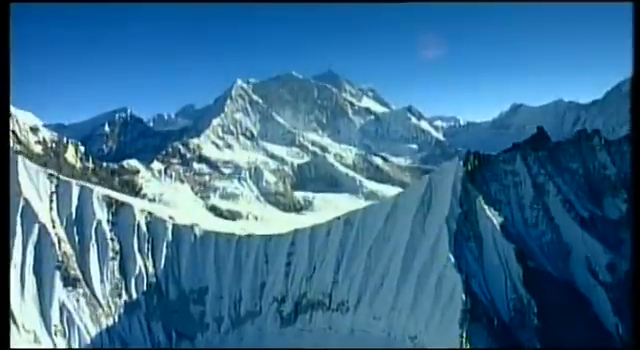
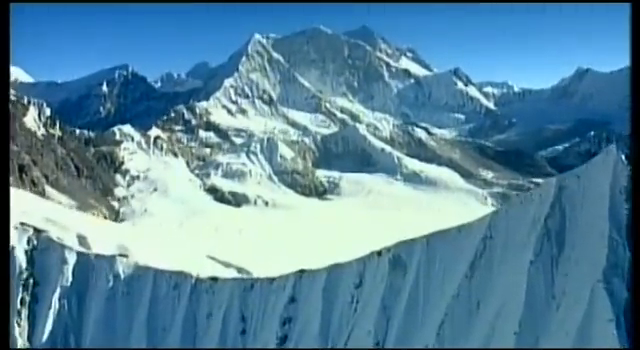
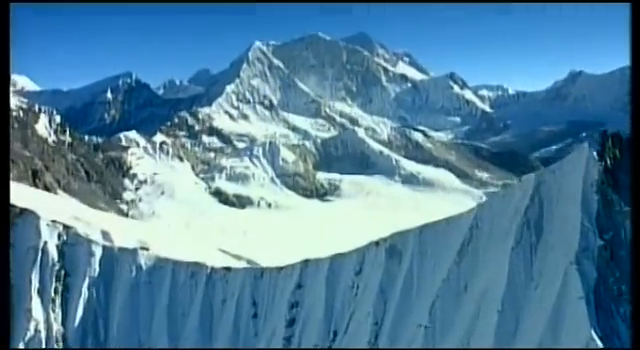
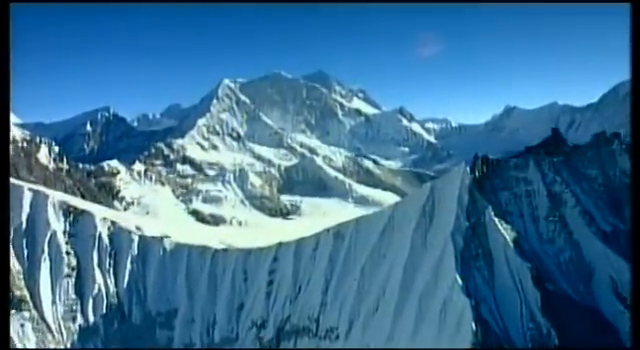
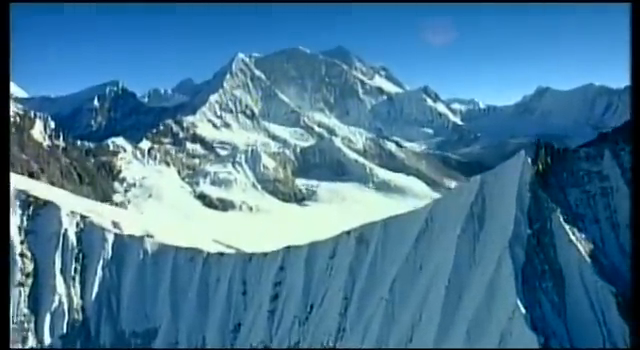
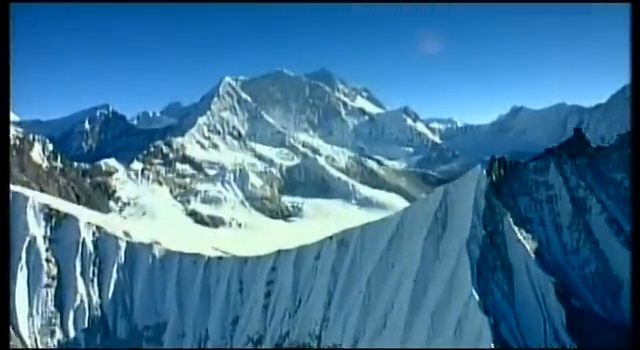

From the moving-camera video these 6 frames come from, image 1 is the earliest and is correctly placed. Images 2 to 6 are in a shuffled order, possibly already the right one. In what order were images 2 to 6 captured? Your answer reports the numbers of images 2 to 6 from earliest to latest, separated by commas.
4, 6, 5, 3, 2
